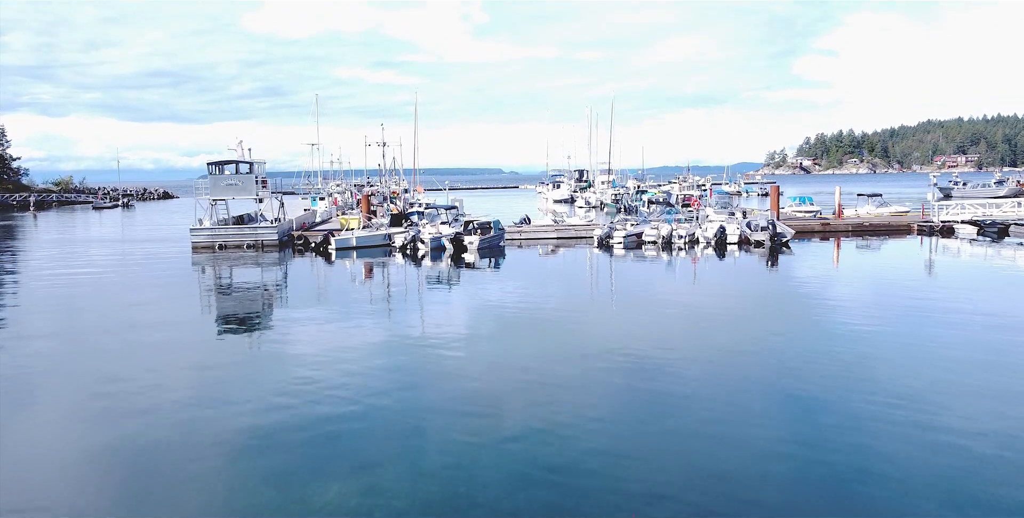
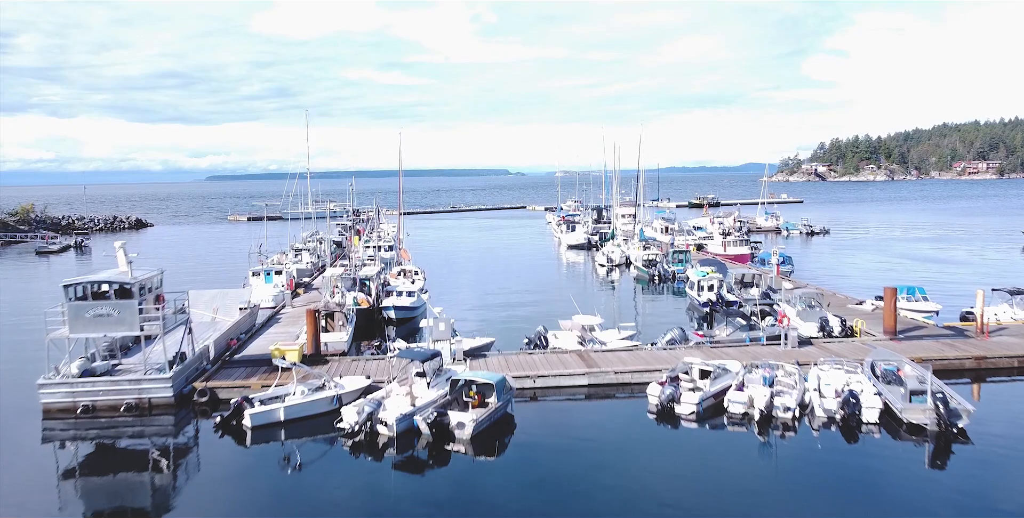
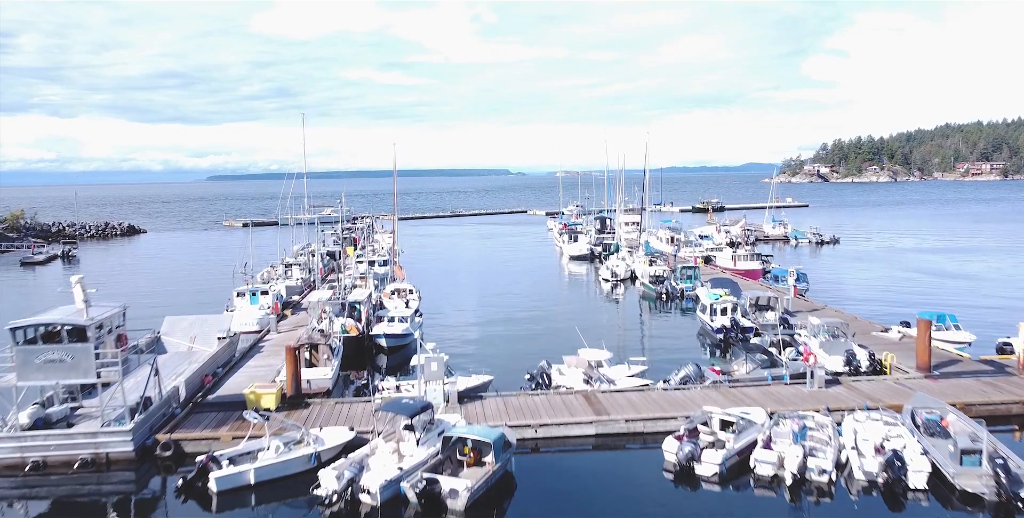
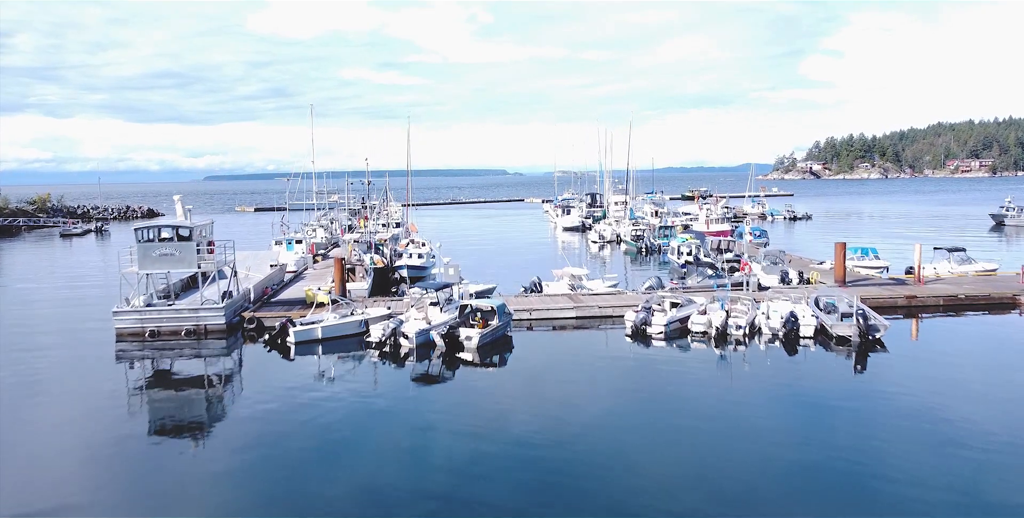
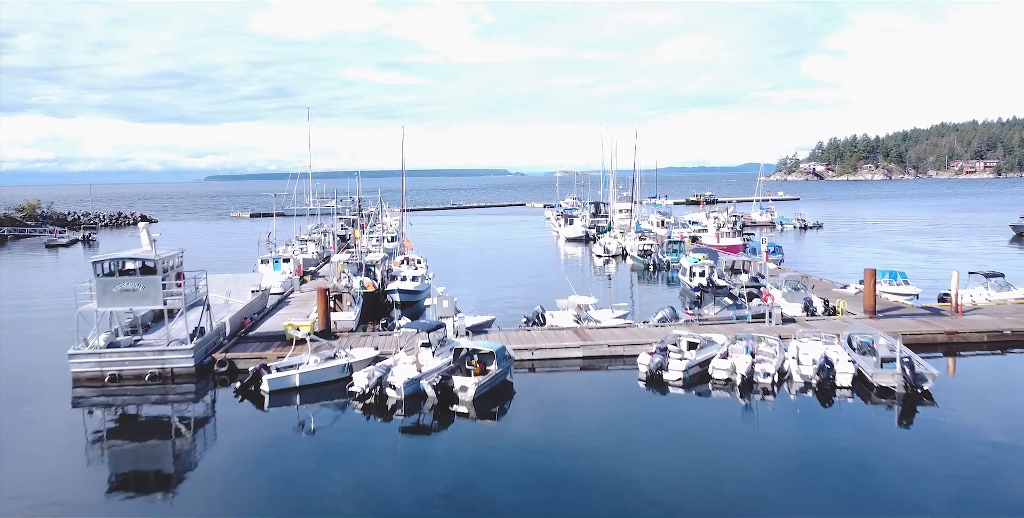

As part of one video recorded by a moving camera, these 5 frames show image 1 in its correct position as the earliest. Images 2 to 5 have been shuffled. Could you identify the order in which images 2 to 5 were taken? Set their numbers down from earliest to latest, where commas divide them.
4, 5, 2, 3
